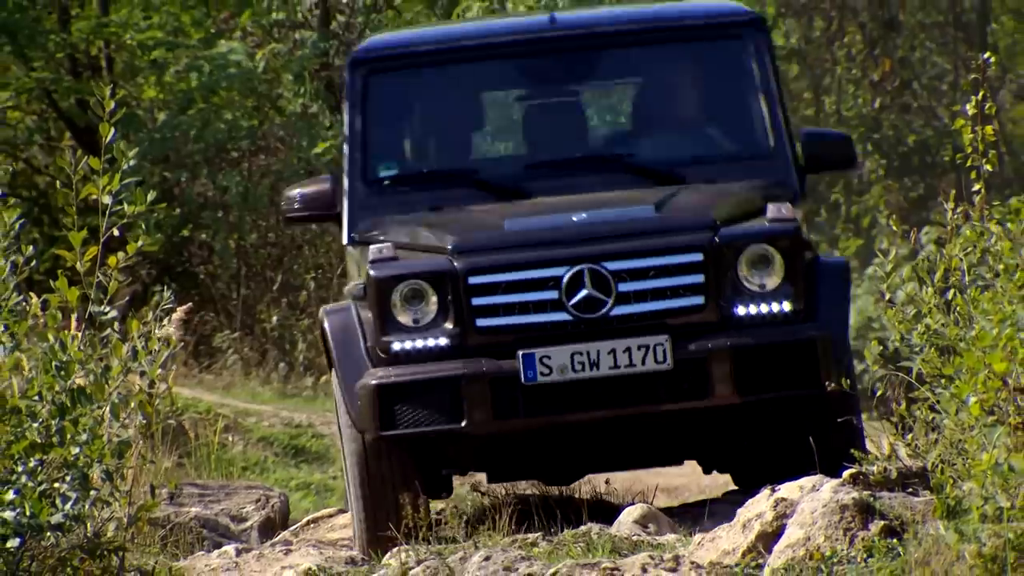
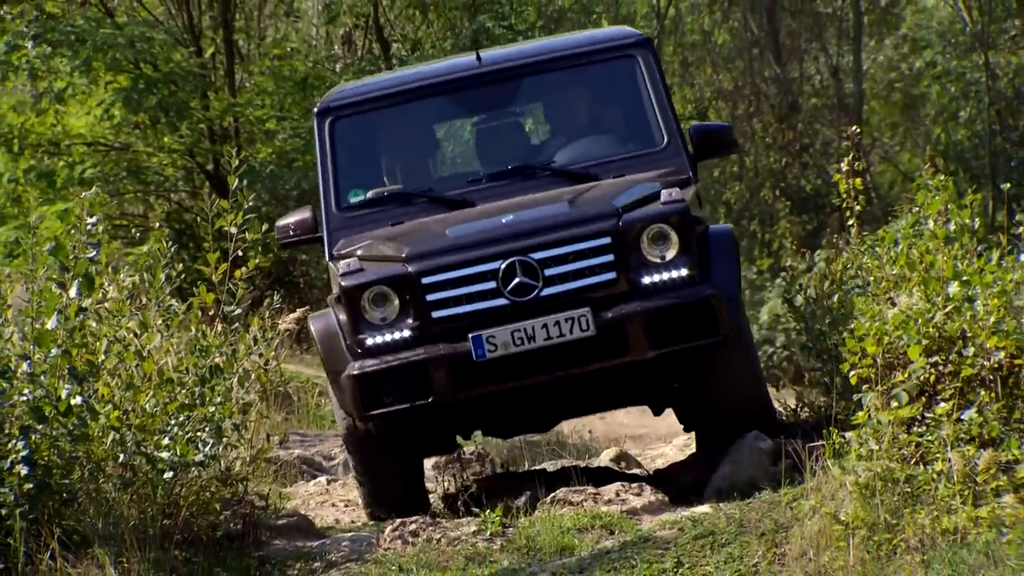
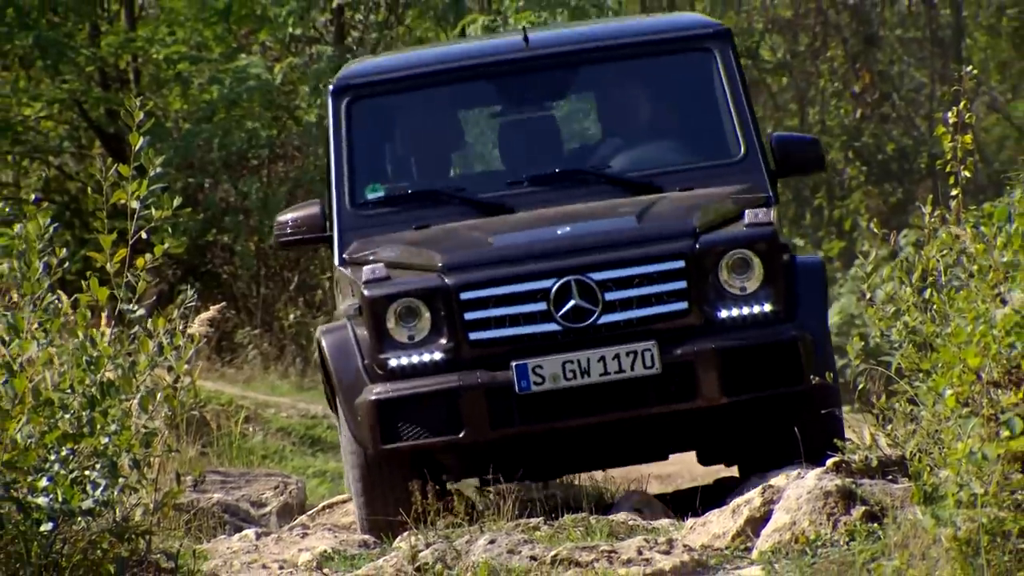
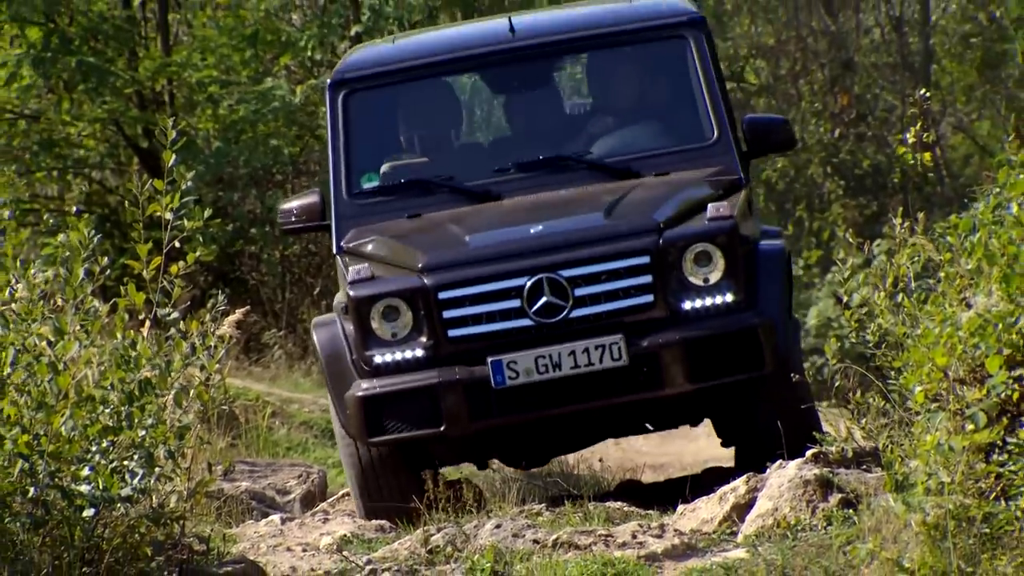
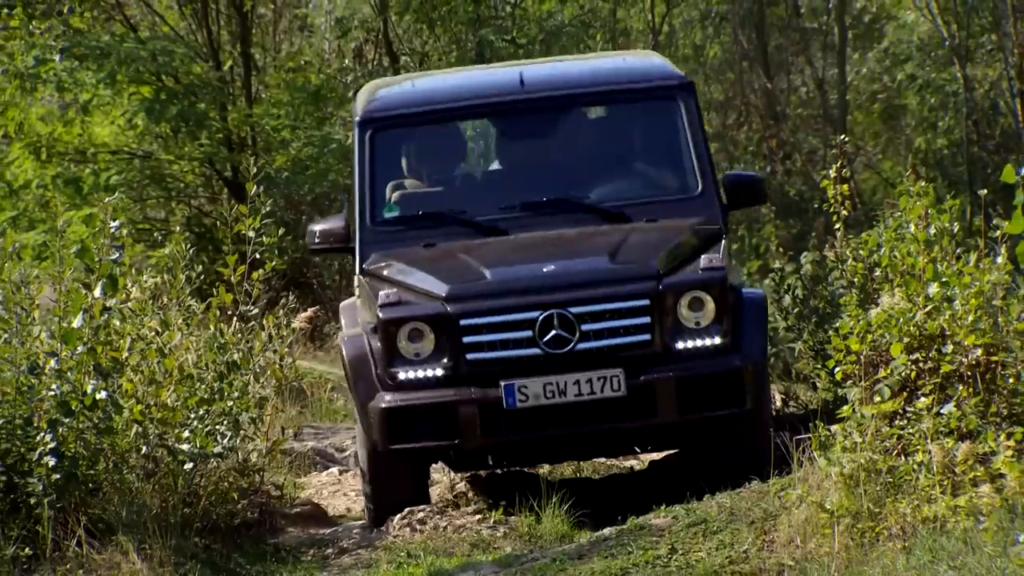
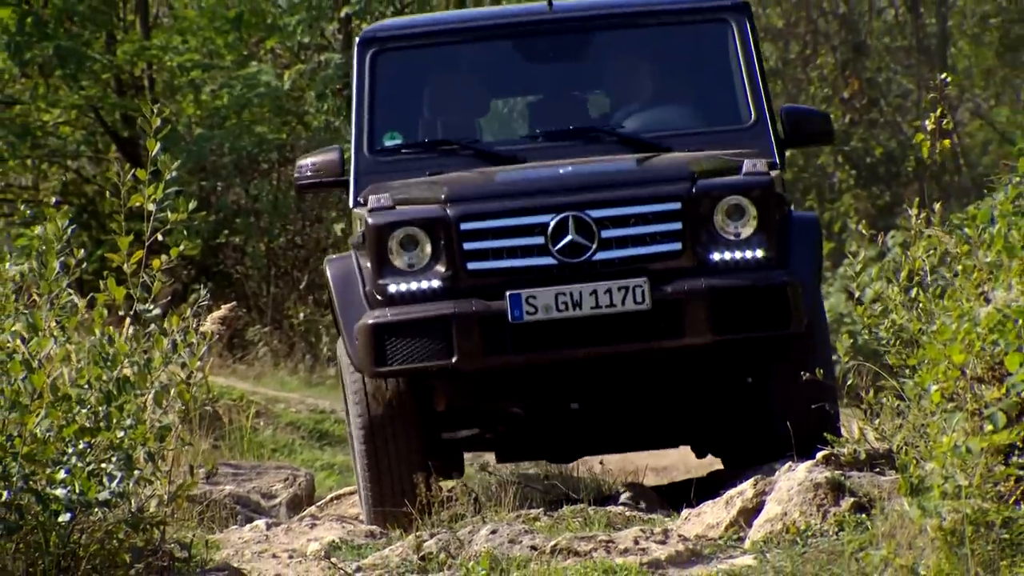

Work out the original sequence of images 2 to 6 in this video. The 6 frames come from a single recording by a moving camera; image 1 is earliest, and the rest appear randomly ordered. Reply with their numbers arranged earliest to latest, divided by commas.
3, 6, 4, 2, 5
